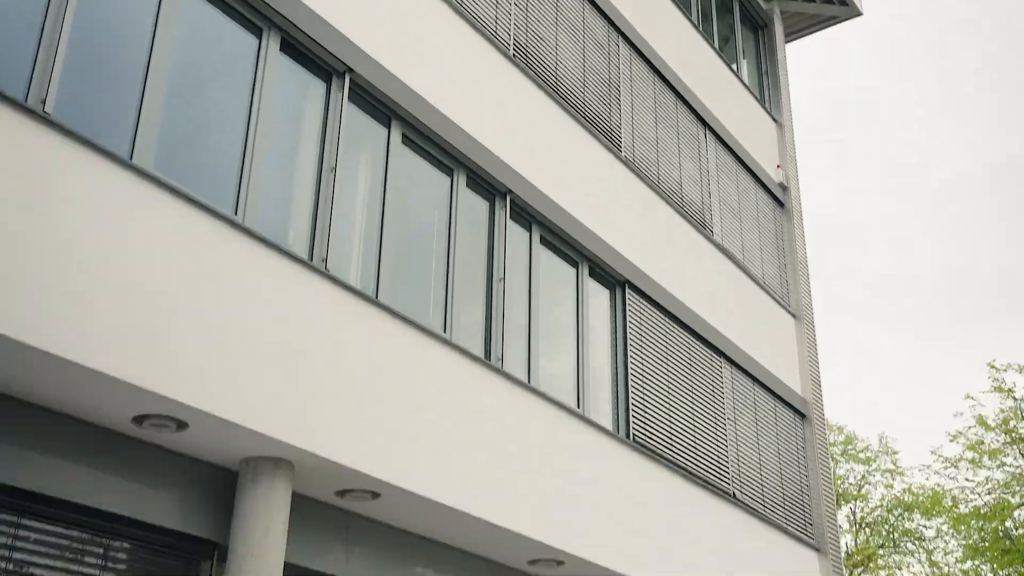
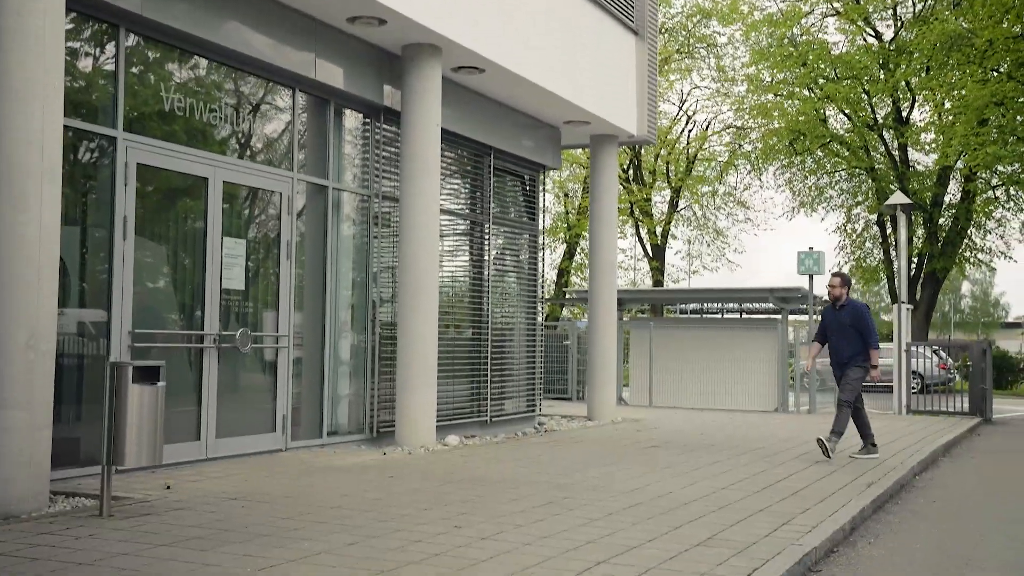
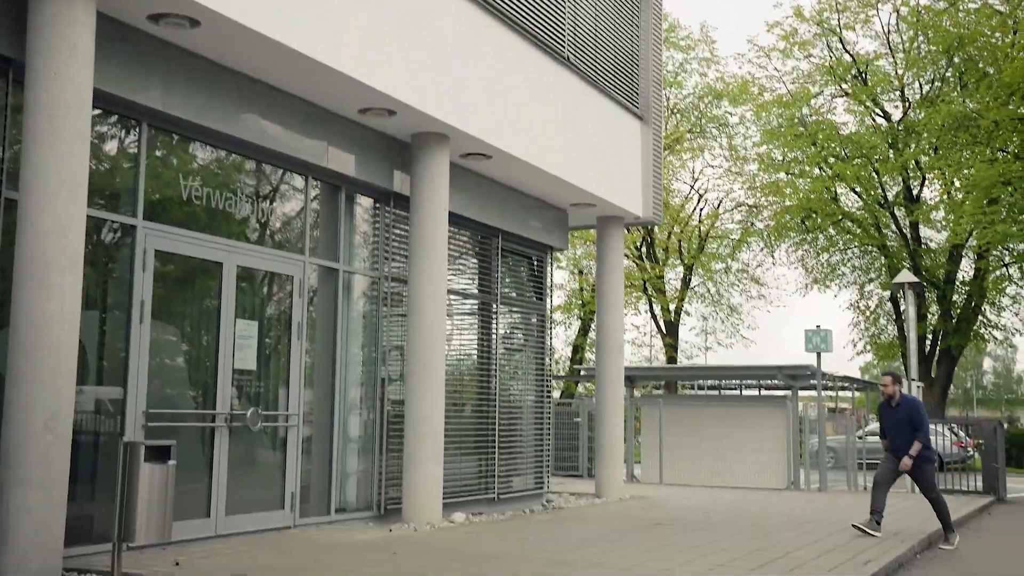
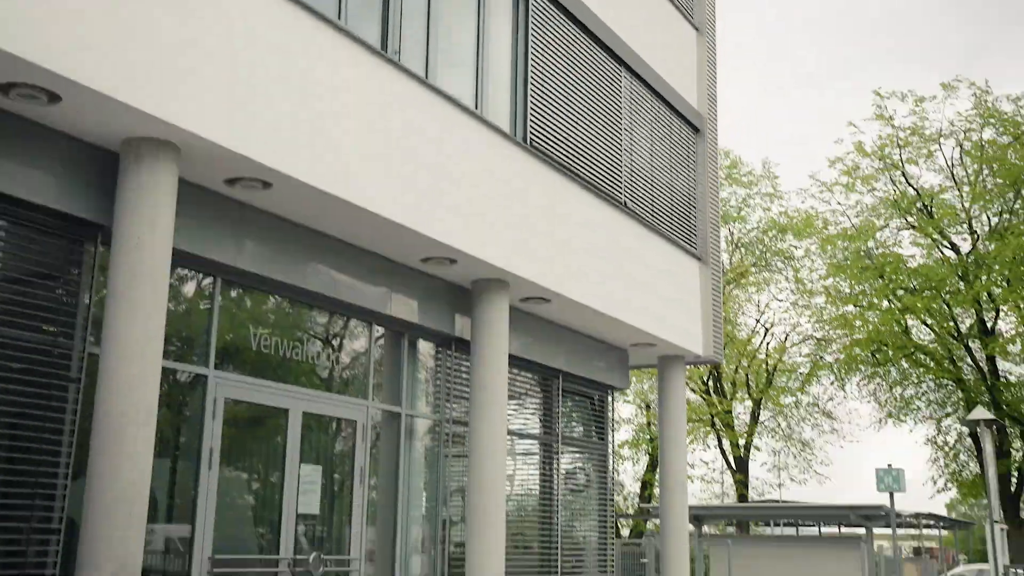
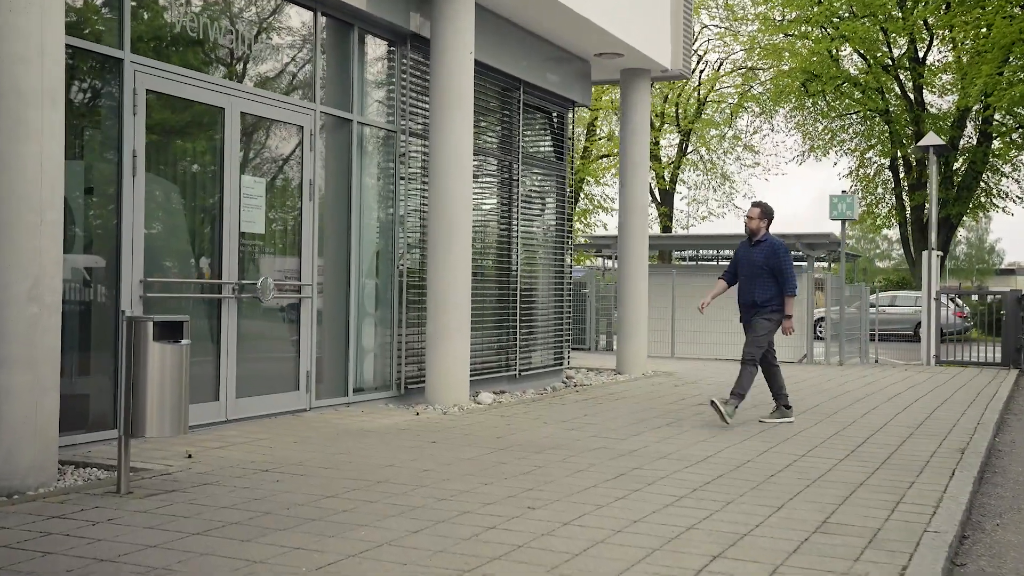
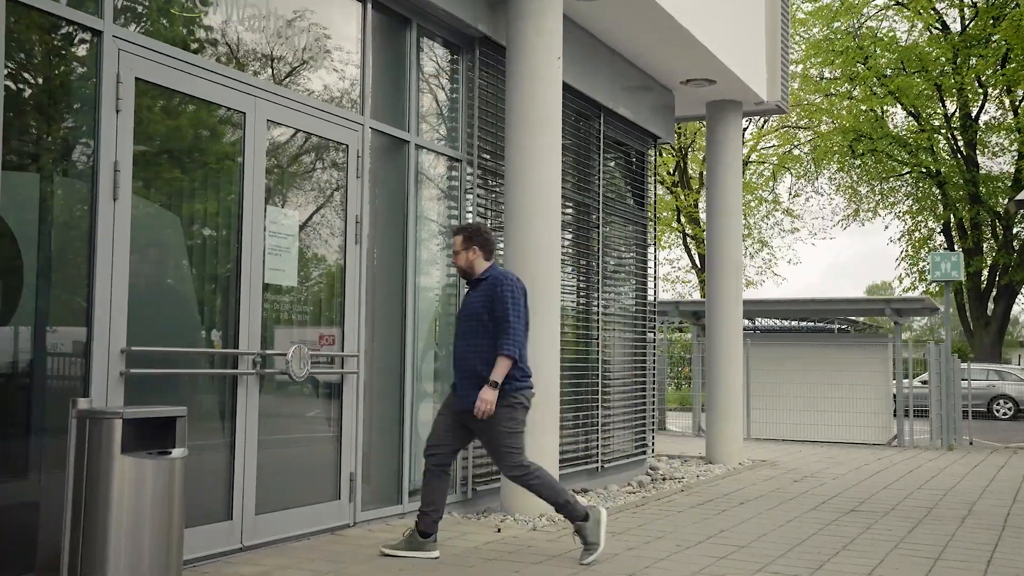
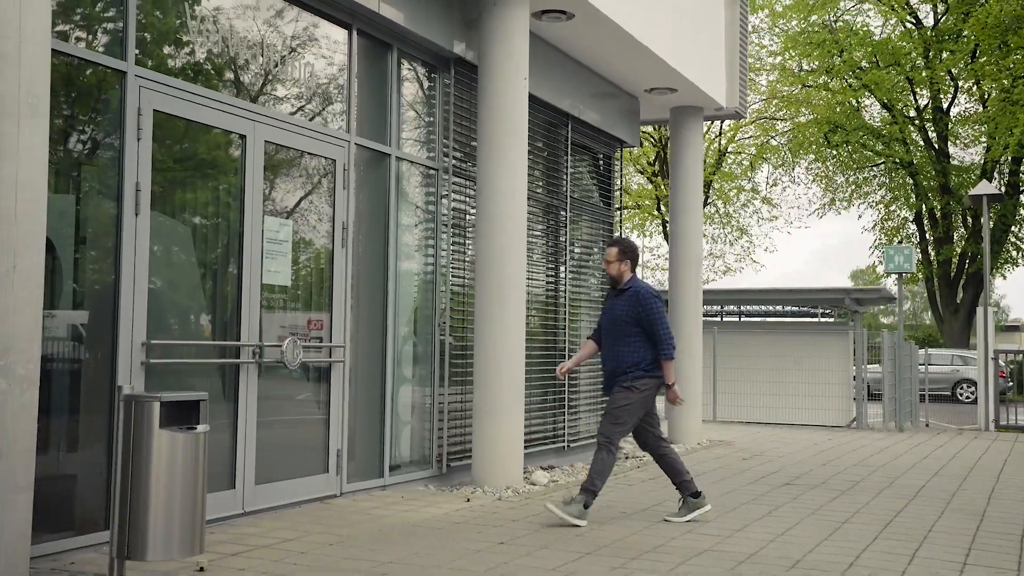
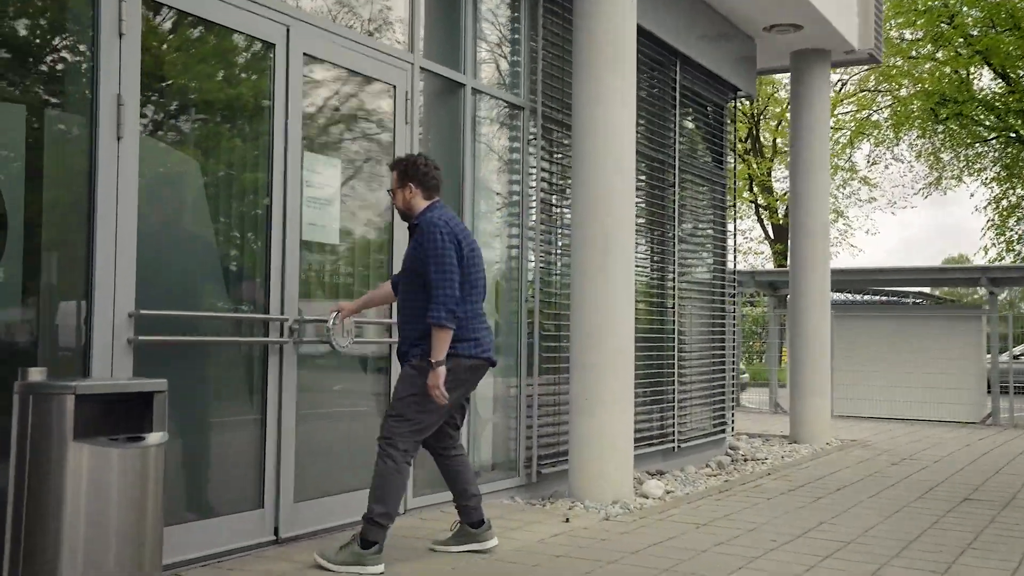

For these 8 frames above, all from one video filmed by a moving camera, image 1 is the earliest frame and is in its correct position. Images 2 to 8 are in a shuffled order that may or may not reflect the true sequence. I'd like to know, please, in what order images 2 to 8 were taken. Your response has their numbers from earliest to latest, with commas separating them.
4, 3, 2, 5, 7, 6, 8
